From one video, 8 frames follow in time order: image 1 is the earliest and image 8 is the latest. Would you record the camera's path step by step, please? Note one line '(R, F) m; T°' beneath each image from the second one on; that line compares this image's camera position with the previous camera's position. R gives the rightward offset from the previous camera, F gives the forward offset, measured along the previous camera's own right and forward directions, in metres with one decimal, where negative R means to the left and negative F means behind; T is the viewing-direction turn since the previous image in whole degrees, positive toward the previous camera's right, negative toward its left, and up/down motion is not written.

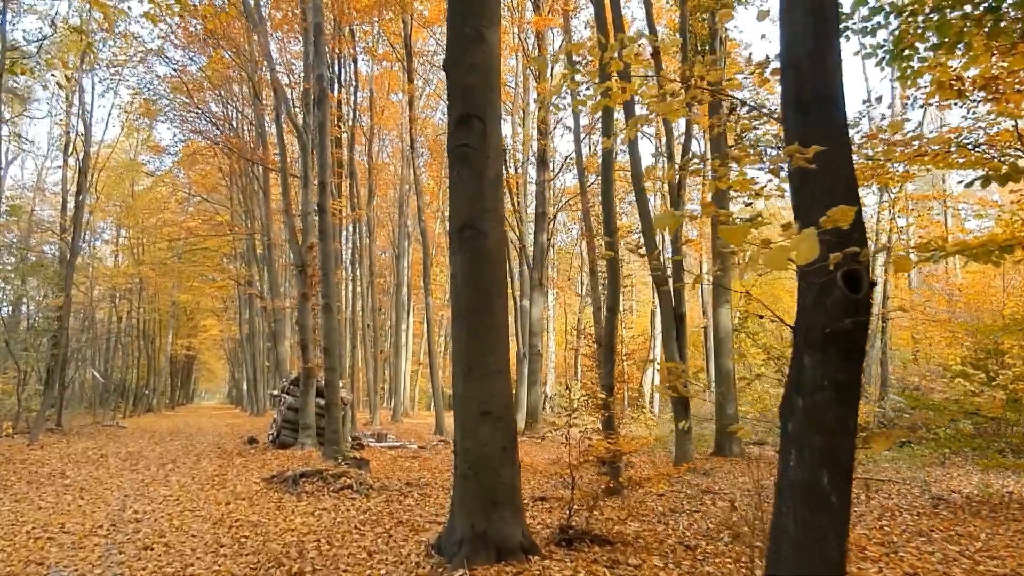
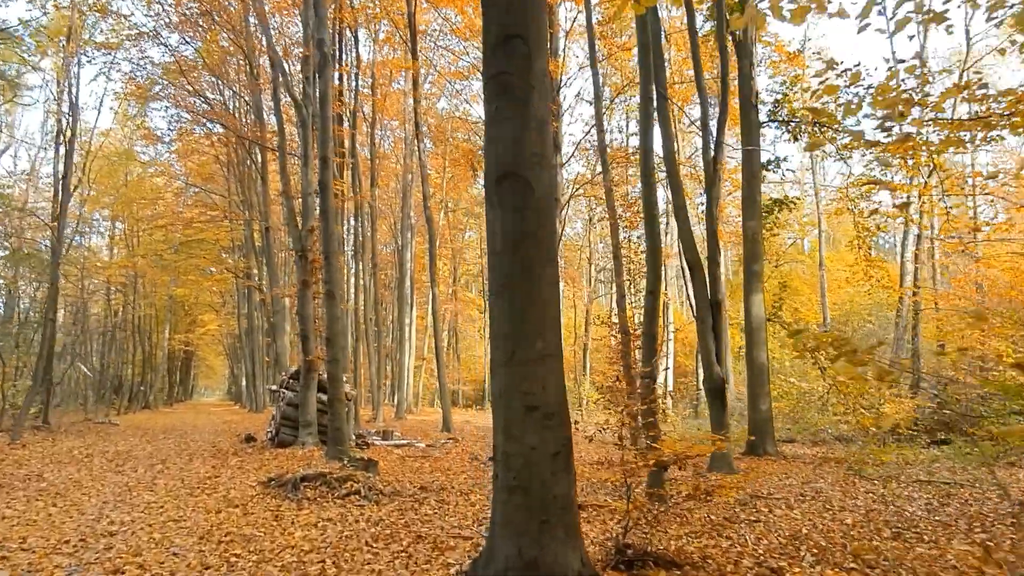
(-0.3, +0.9) m; 0°
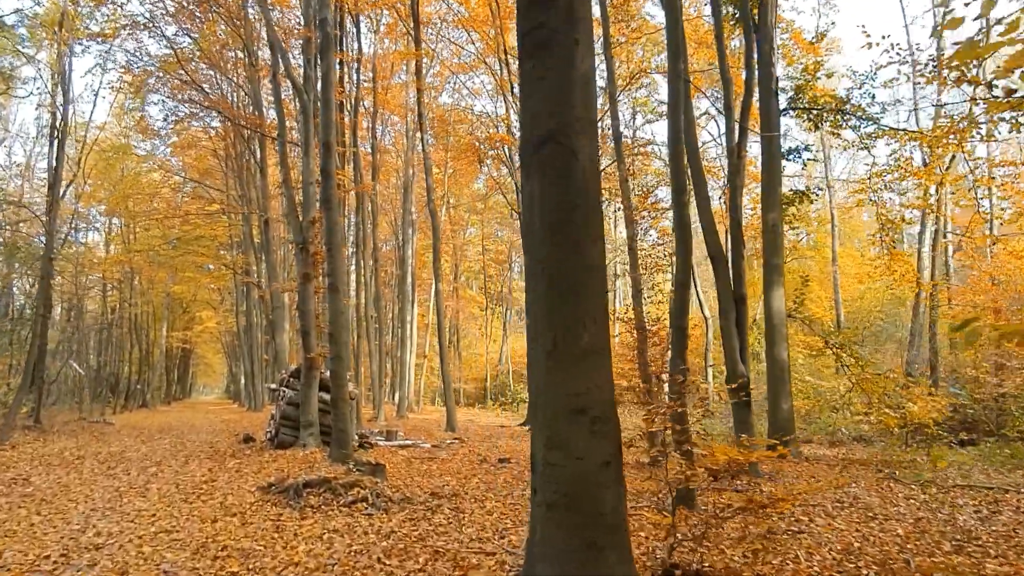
(-0.2, +0.5) m; 0°
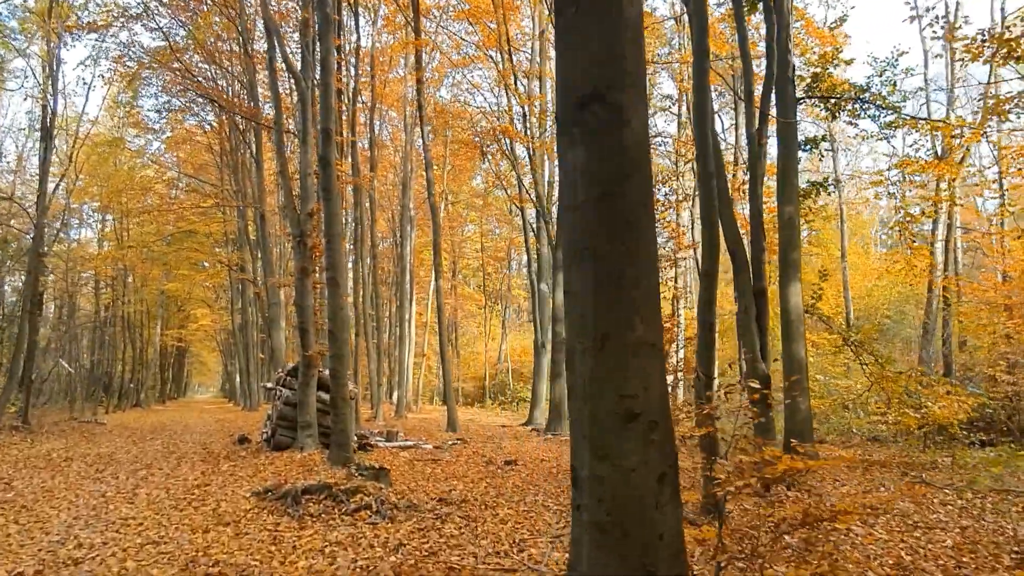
(-0.2, +0.5) m; 0°
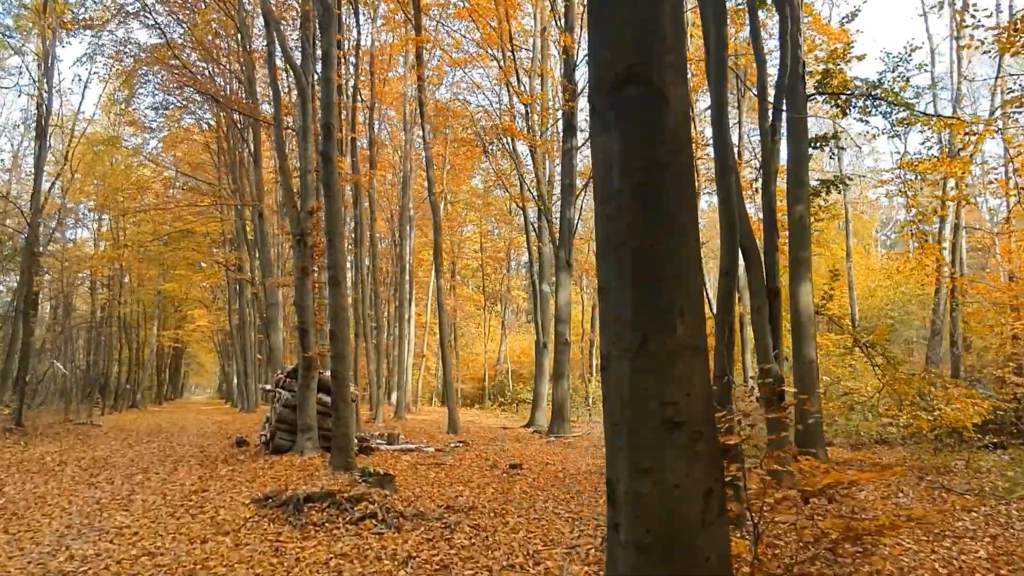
(-0.1, +0.2) m; 0°
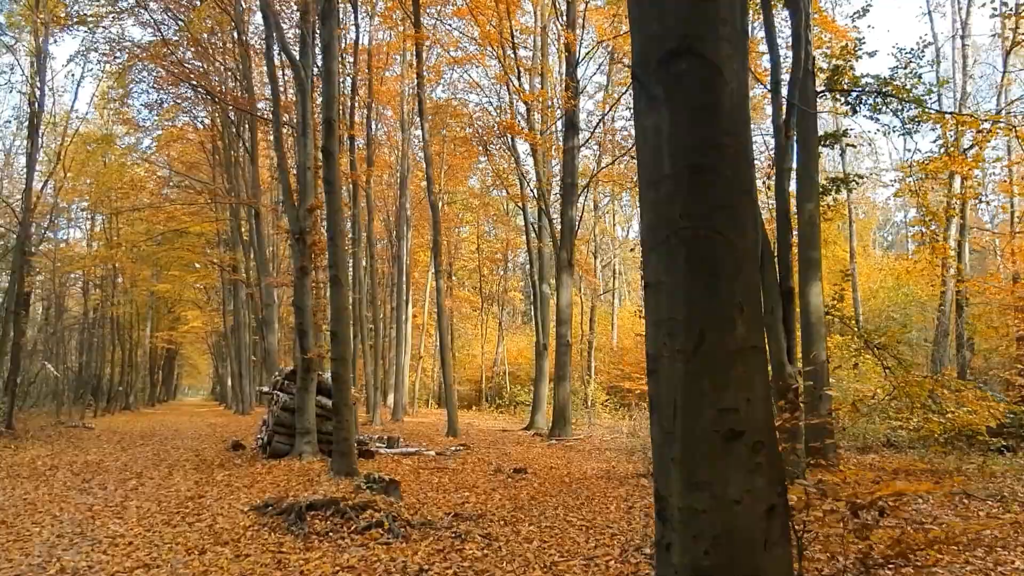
(-0.1, +0.2) m; 0°
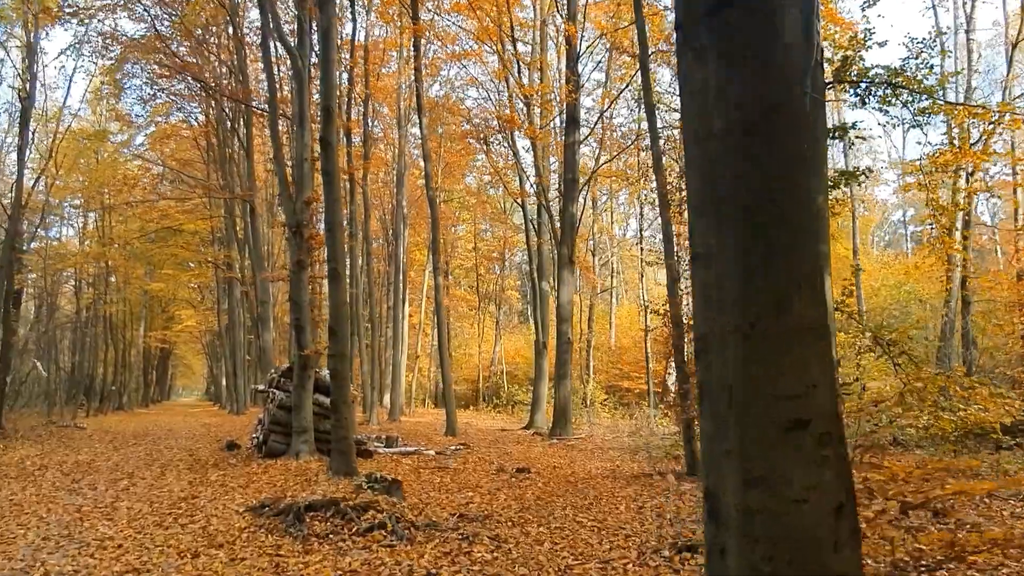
(-0.1, +0.3) m; 0°
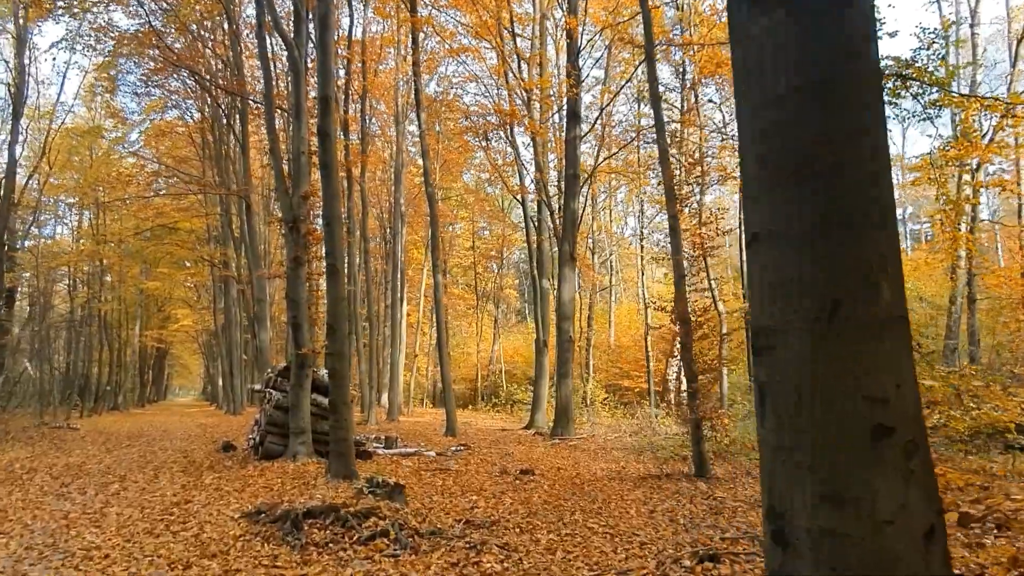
(-0.1, +0.3) m; 0°
